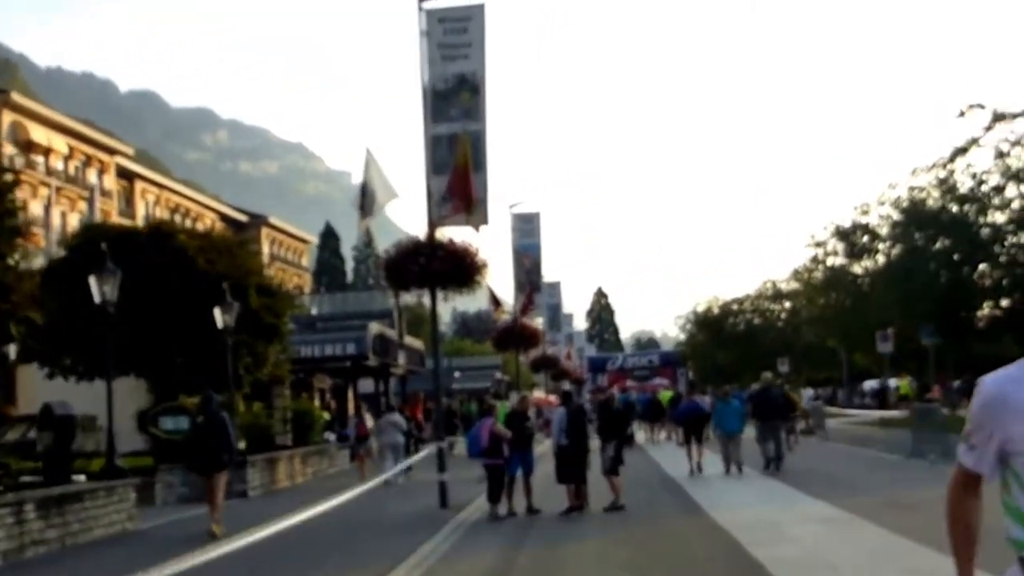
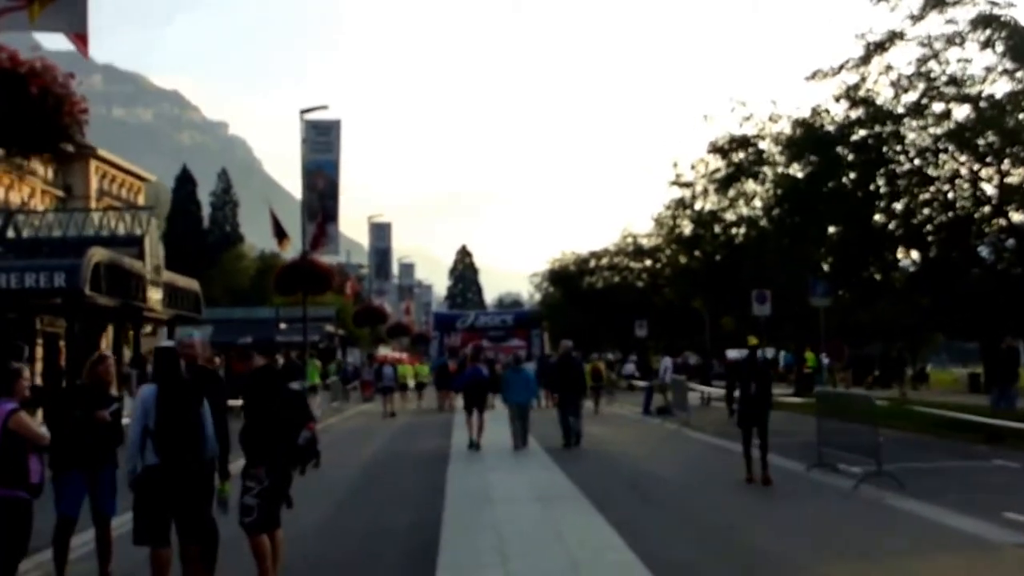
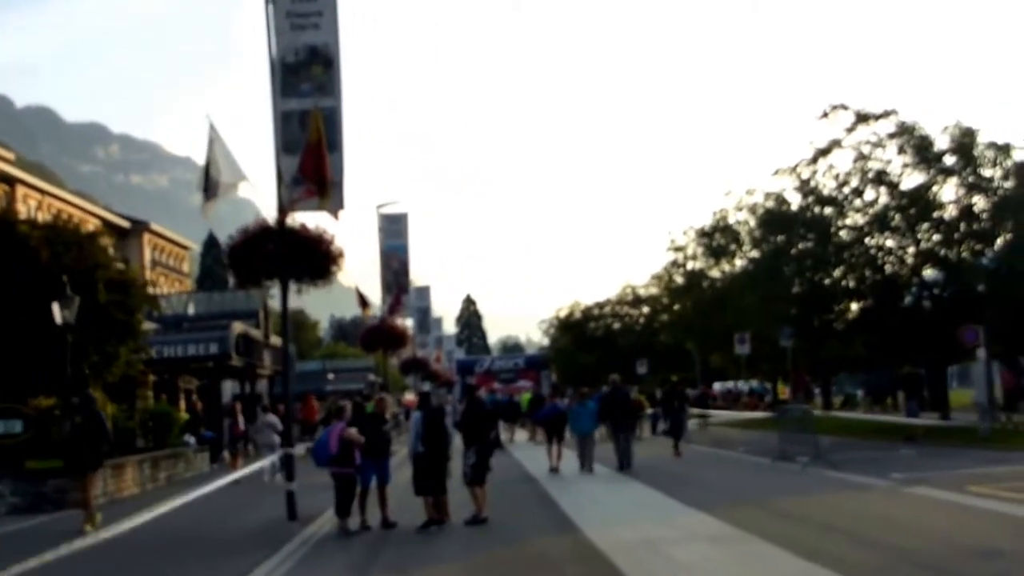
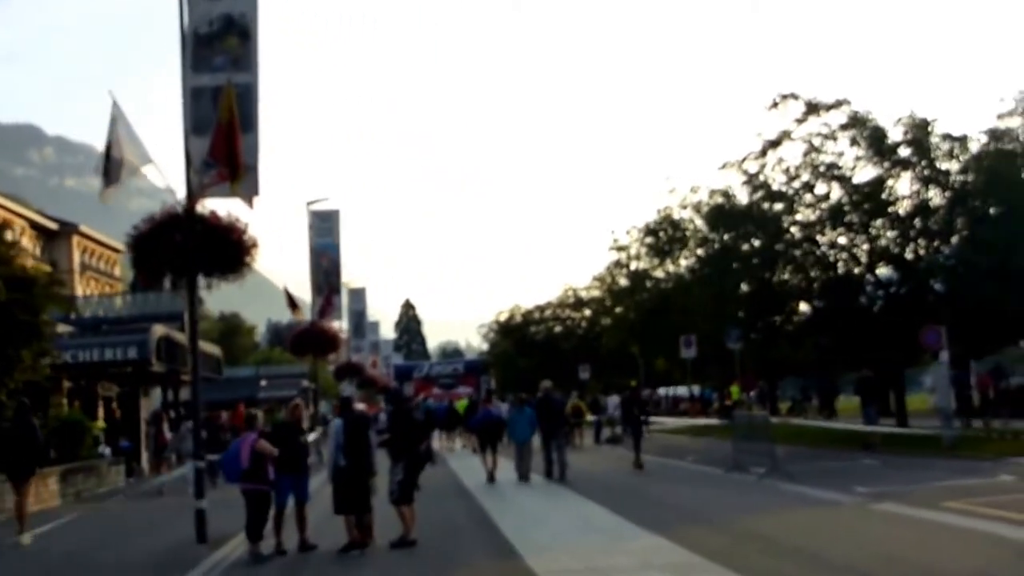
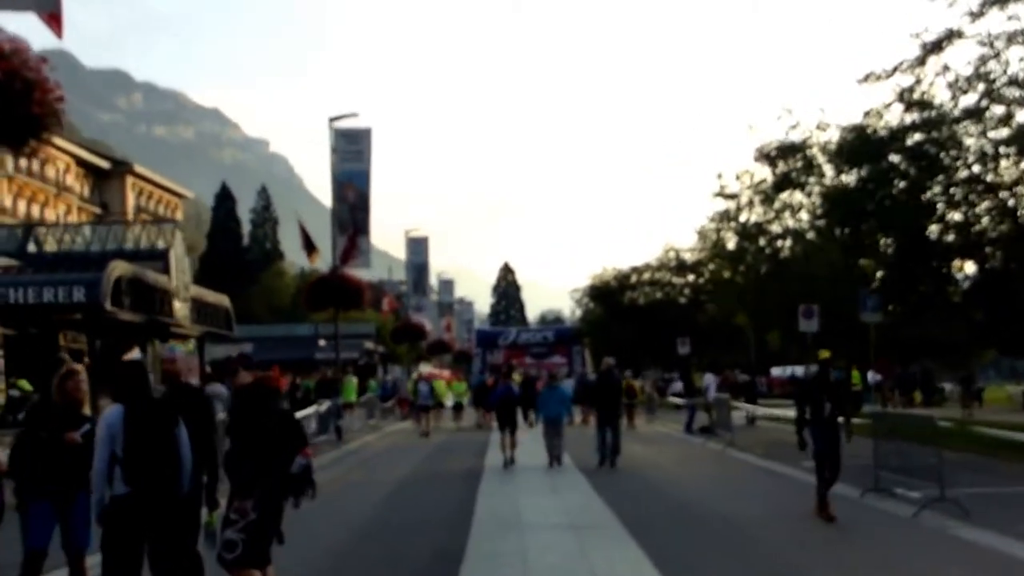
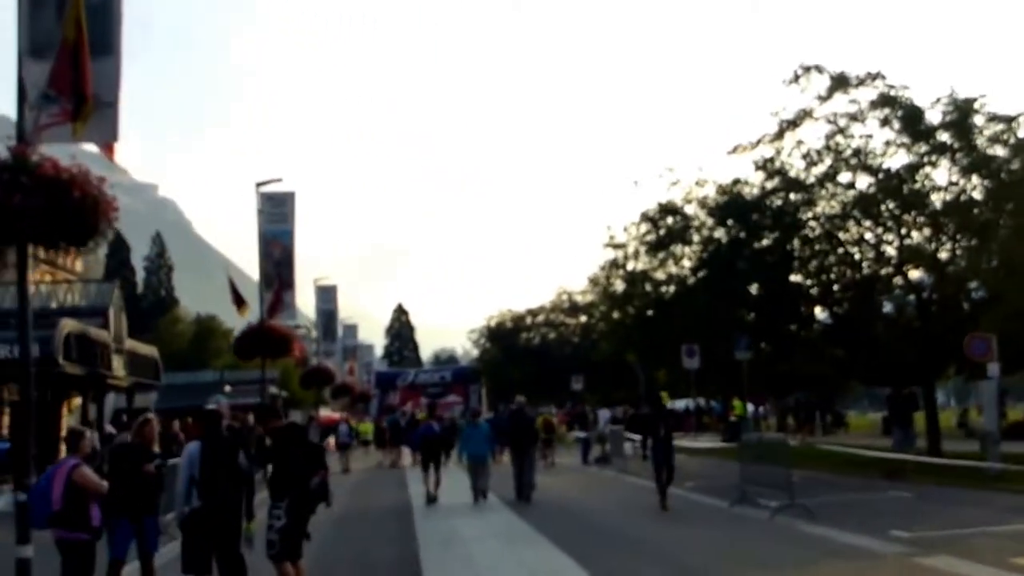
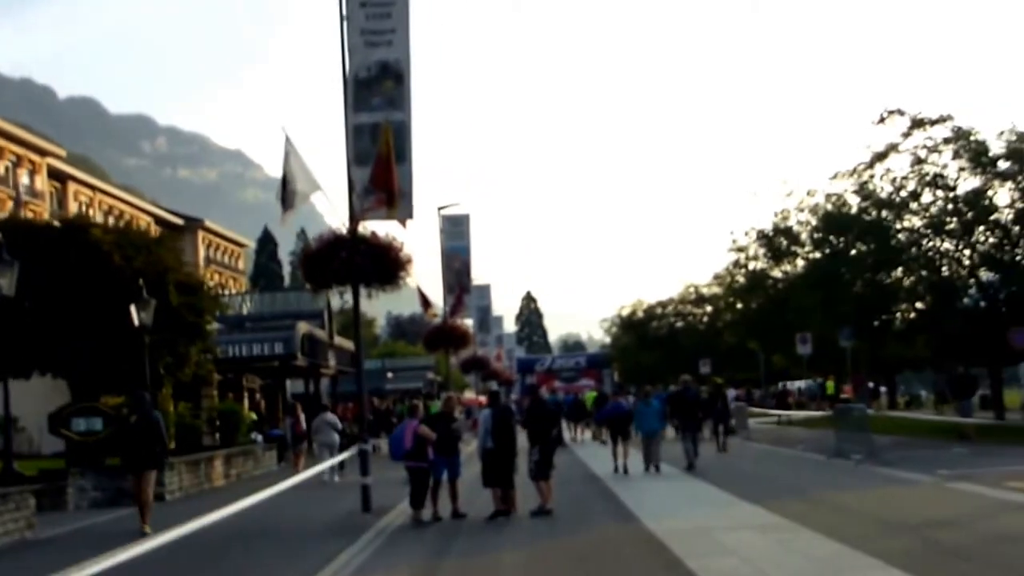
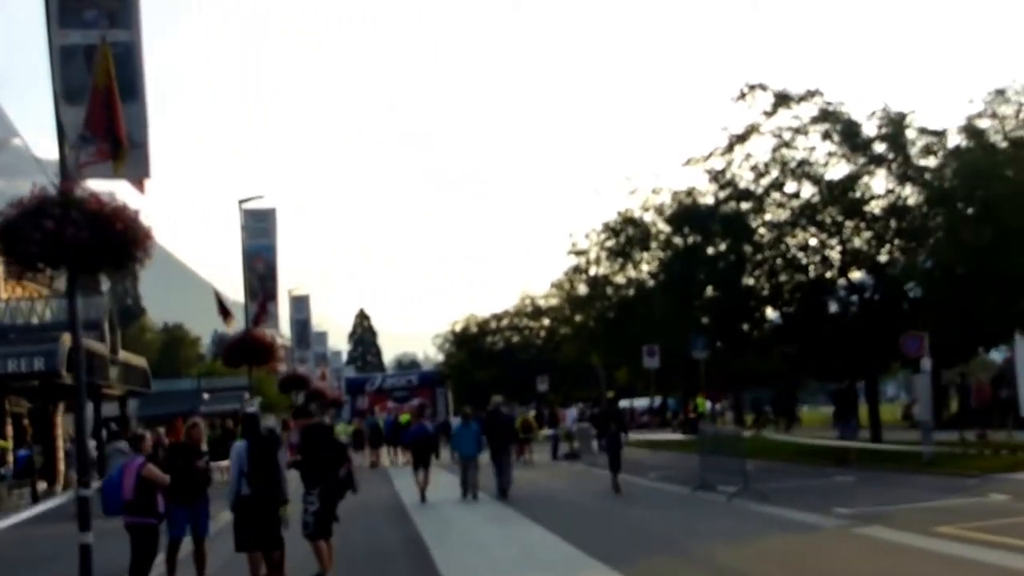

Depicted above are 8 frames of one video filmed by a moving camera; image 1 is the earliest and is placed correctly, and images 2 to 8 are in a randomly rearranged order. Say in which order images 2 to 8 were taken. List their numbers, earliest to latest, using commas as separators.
7, 3, 4, 8, 6, 2, 5
